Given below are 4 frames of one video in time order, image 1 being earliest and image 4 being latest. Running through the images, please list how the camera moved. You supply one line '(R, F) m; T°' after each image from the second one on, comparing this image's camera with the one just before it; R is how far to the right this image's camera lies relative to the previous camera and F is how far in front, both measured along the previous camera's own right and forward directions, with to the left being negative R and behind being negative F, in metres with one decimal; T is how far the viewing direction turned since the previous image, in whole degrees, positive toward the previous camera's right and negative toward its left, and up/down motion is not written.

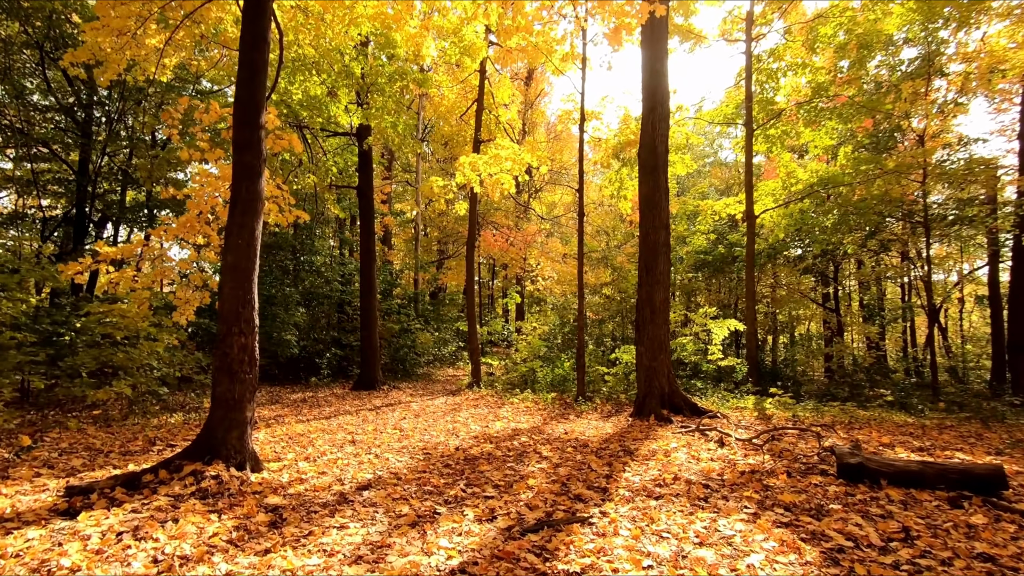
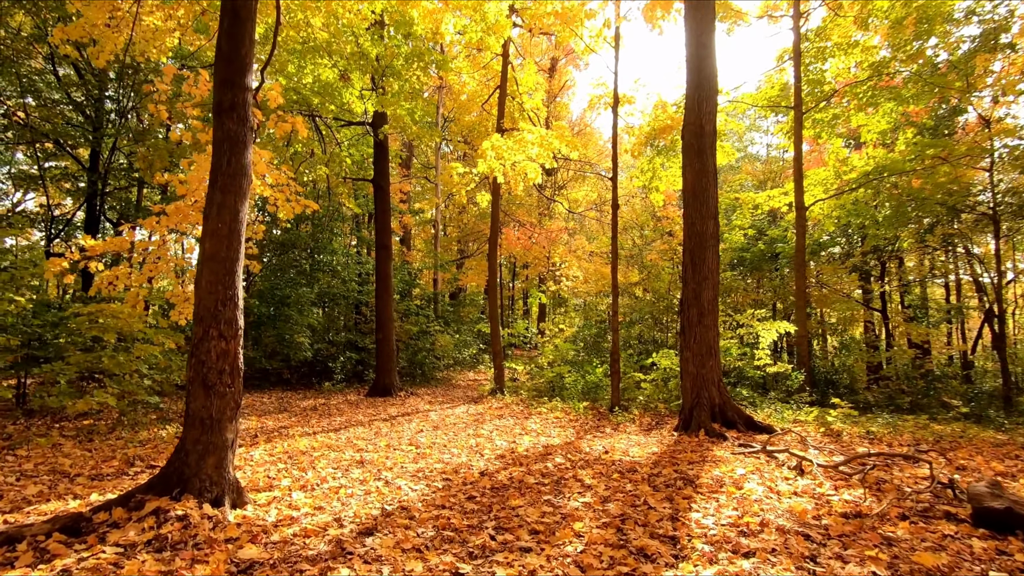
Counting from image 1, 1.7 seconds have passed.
(-0.2, +0.8) m; -2°
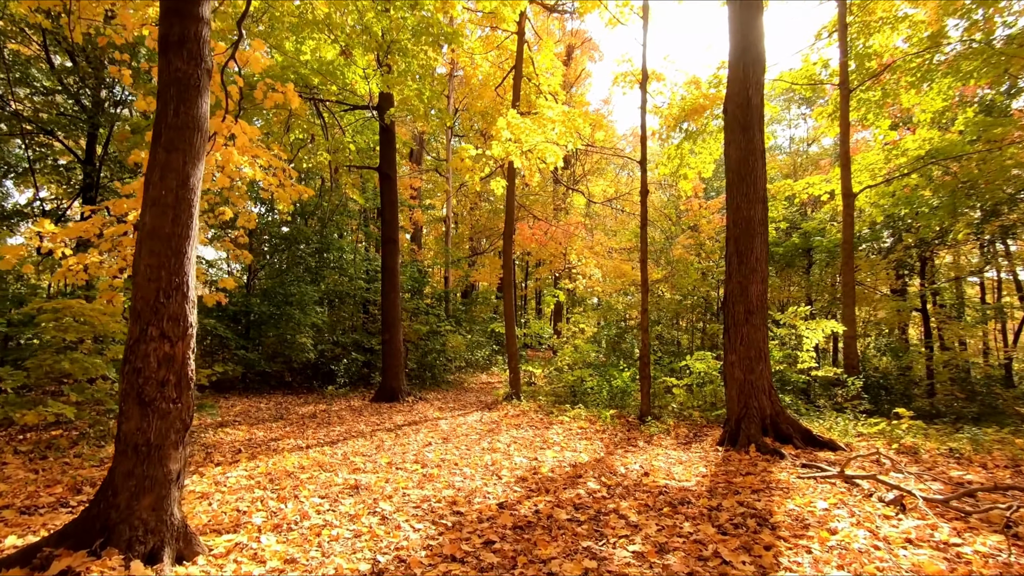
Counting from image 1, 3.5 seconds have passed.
(-0.1, +0.8) m; -2°
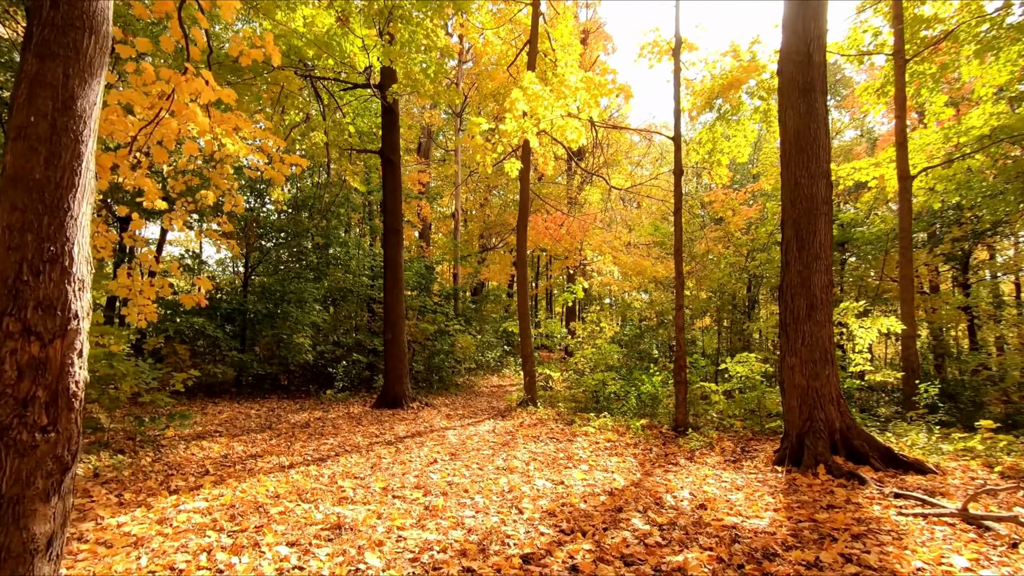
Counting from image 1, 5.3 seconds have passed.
(-0.1, +0.9) m; -1°
